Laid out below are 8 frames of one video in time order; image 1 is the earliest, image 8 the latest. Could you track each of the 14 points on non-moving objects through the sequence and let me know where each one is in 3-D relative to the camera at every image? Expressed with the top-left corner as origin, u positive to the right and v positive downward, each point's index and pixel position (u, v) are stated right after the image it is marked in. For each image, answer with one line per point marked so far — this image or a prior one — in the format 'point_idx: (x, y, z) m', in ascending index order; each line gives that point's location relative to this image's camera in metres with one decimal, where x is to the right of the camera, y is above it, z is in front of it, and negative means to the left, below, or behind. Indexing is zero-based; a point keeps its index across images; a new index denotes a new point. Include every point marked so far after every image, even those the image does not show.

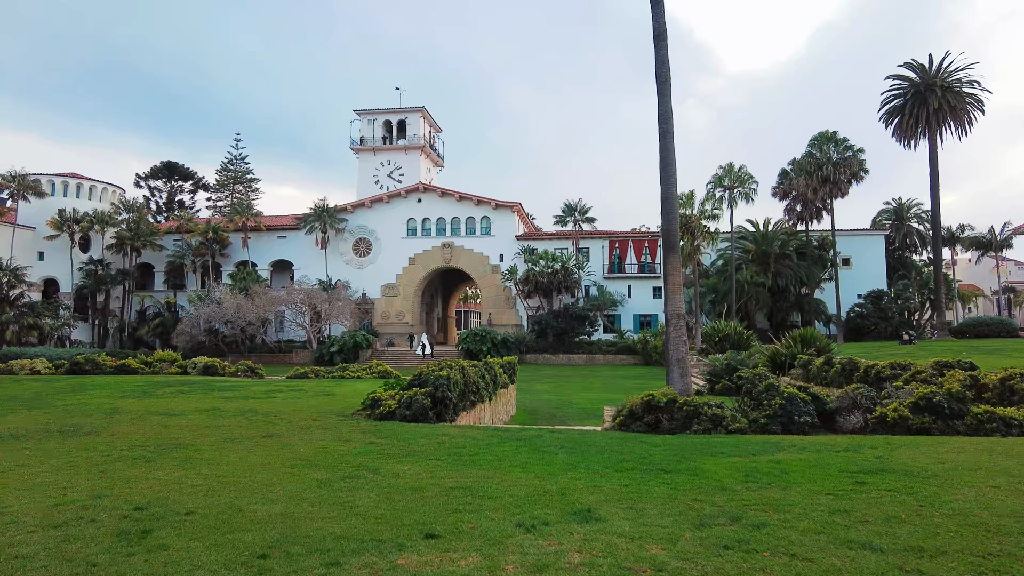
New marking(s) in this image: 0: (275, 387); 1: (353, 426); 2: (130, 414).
0: (-5.2, -2.2, +14.2) m
1: (-2.1, -1.8, +8.4) m
2: (-5.8, -1.9, +9.8) m
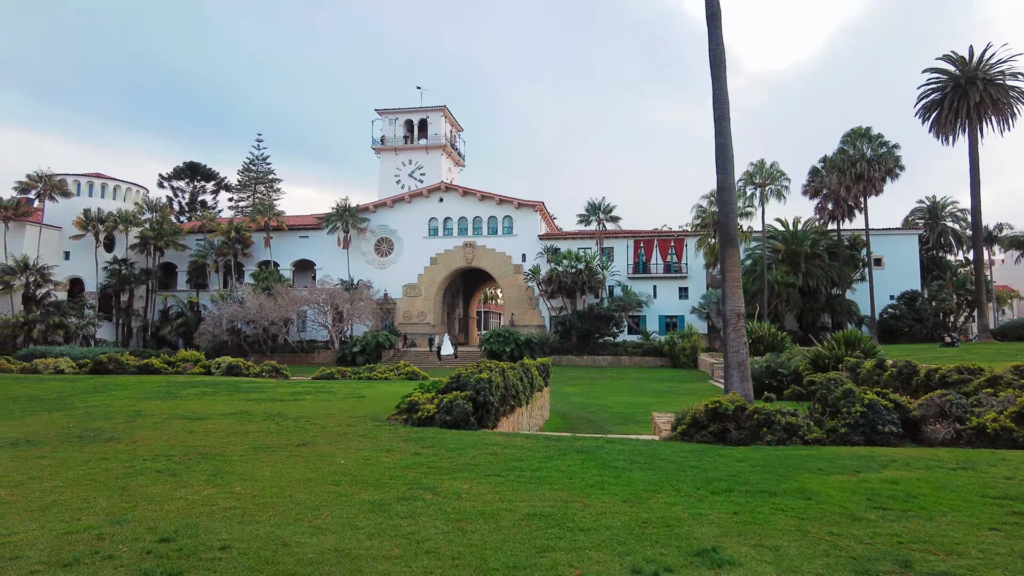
0: (-4.4, -2.1, +13.6) m
1: (-1.4, -1.7, +7.7) m
2: (-5.1, -1.9, +9.2) m
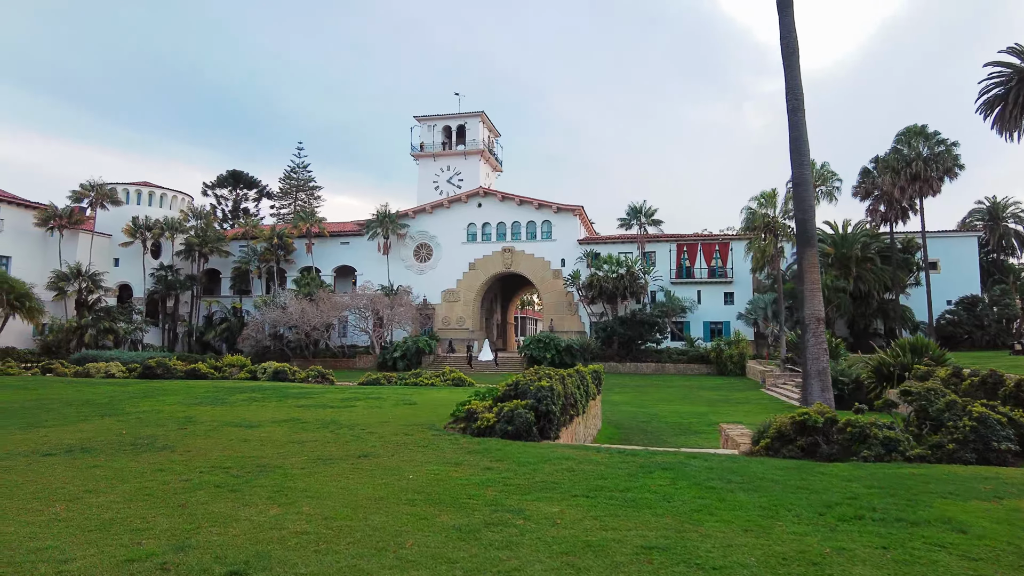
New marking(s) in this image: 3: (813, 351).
0: (-3.3, -2.2, +13.3) m
1: (-0.7, -1.8, +7.2) m
2: (-4.2, -1.9, +9.0) m
3: (+4.3, -0.9, +9.3) m
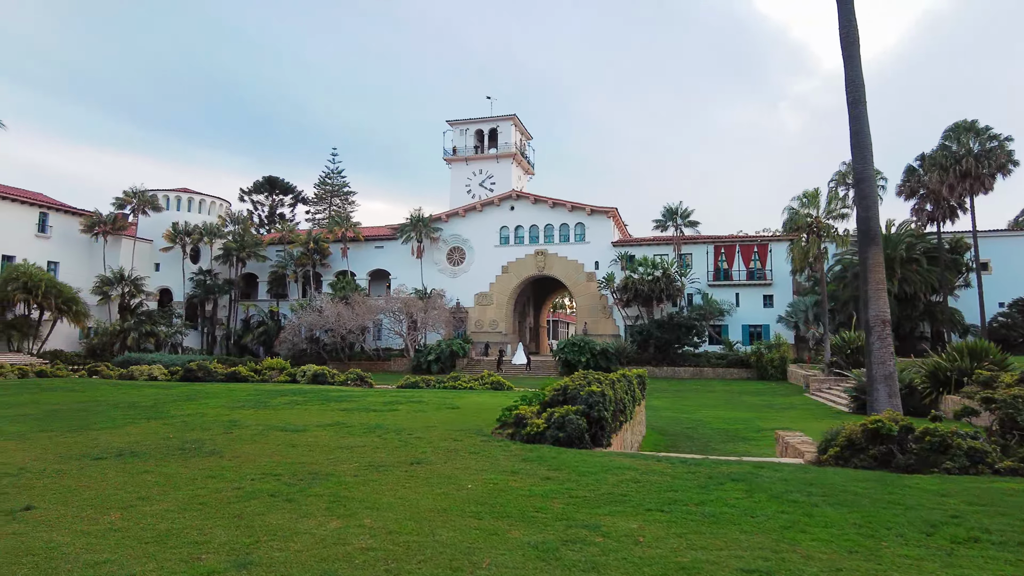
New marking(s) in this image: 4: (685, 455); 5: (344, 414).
0: (-2.4, -2.3, +13.1) m
1: (-0.1, -1.8, +7.0) m
2: (-3.6, -1.9, +8.9) m
3: (+5.0, -0.9, +8.8) m
4: (+2.1, -2.1, +8.0) m
5: (-2.8, -2.1, +10.7) m
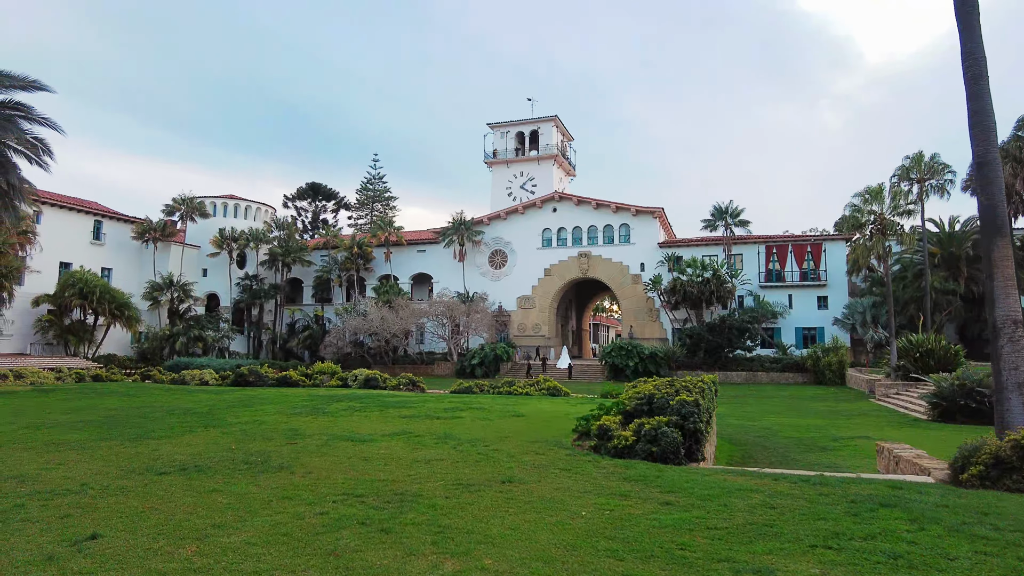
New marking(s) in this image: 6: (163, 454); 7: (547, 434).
0: (-1.2, -2.3, +12.5) m
1: (+0.8, -1.7, +6.3) m
2: (-2.5, -1.9, +8.4) m
3: (+6.0, -0.9, +7.8) m
4: (+3.1, -2.0, +7.1) m
5: (-1.6, -2.1, +10.2) m
6: (-3.9, -1.8, +7.1) m
7: (+0.5, -2.0, +8.8) m
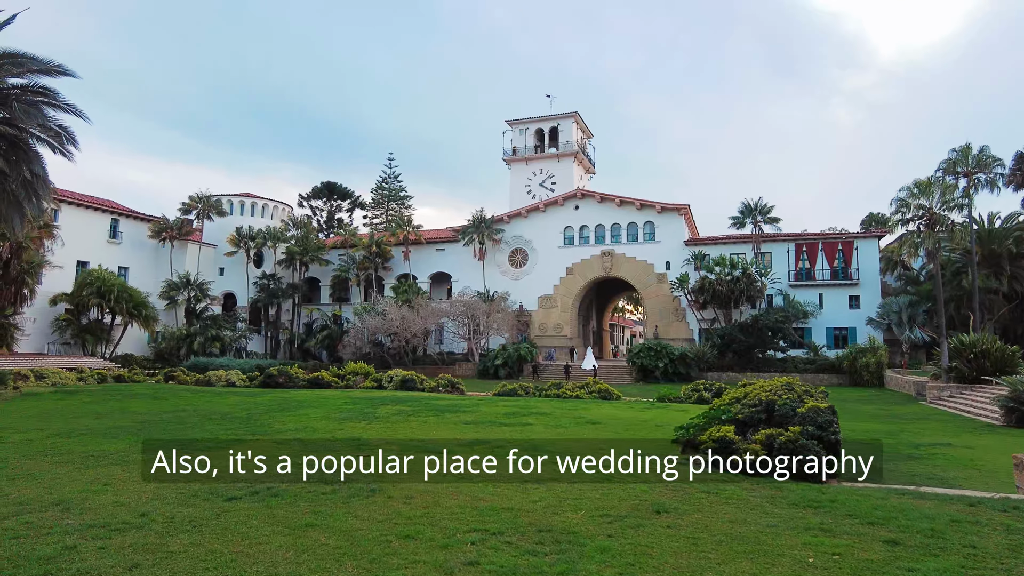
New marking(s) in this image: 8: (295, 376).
0: (0.0, -2.2, +11.5) m
1: (+1.9, -1.6, +5.2) m
2: (-1.4, -1.8, +7.3) m
3: (+7.1, -0.7, +6.6) m
4: (+4.2, -1.9, +6.0) m
5: (-0.5, -2.0, +9.1) m
6: (-2.8, -1.7, +6.1) m
7: (+1.6, -1.9, +7.7) m
8: (-6.4, -2.6, +19.1) m
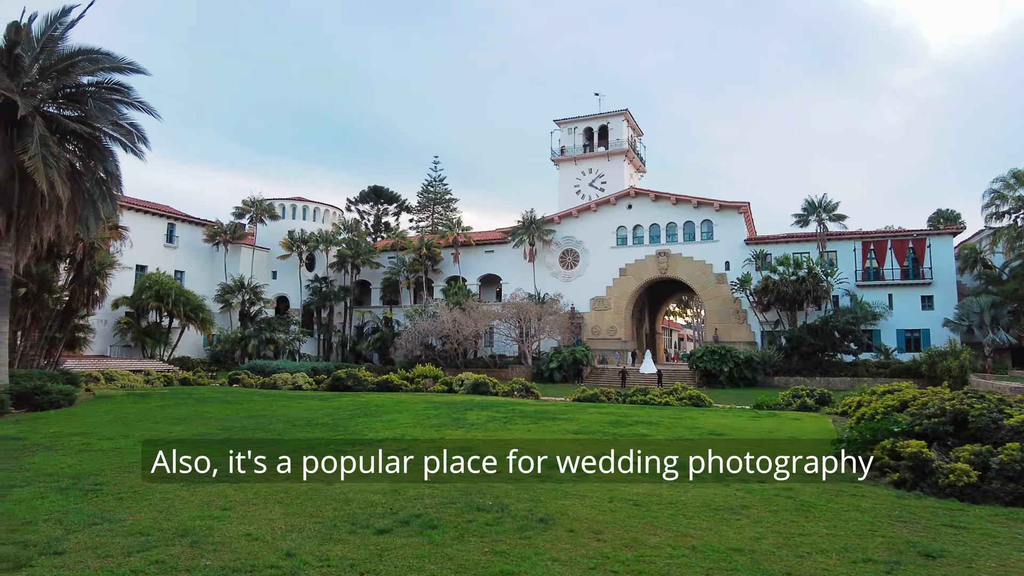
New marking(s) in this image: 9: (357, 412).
0: (+1.6, -2.1, +10.5) m
1: (+3.2, -1.5, +4.1) m
2: (0.0, -1.7, +6.5) m
3: (+8.4, -0.6, +5.3) m
4: (+5.5, -1.8, +4.8) m
5: (+1.0, -1.9, +8.2) m
6: (-1.5, -1.6, +5.3) m
7: (+3.0, -1.8, +6.7) m
8: (-4.3, -2.6, +18.5) m
9: (-2.8, -2.2, +11.5) m
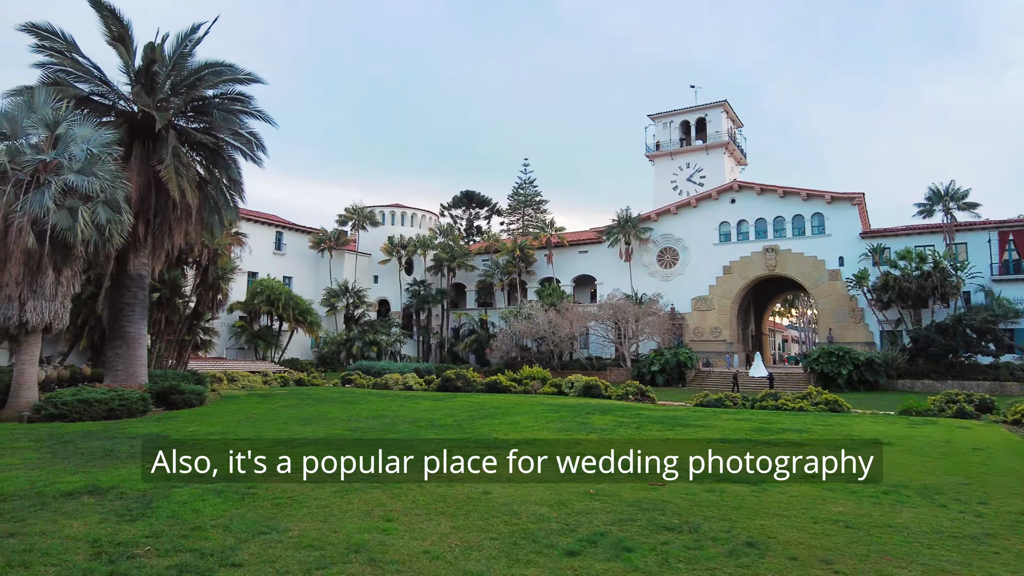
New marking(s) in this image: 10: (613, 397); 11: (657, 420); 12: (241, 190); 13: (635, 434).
0: (+3.6, -2.0, +9.7) m
1: (+4.3, -1.4, +3.1) m
2: (+1.4, -1.7, +5.9) m
3: (+9.6, -0.4, +3.5) m
4: (+6.7, -1.6, +3.5) m
5: (+2.7, -1.8, +7.5) m
6: (-0.2, -1.6, +4.9) m
7: (+4.4, -1.7, +5.7) m
8: (-1.1, -2.6, +18.4) m
9: (-0.6, -2.2, +11.2) m
10: (+2.6, -2.7, +16.4) m
11: (+2.4, -2.1, +10.4) m
12: (-6.9, +2.5, +16.5) m
13: (+1.8, -2.0, +8.6) m
